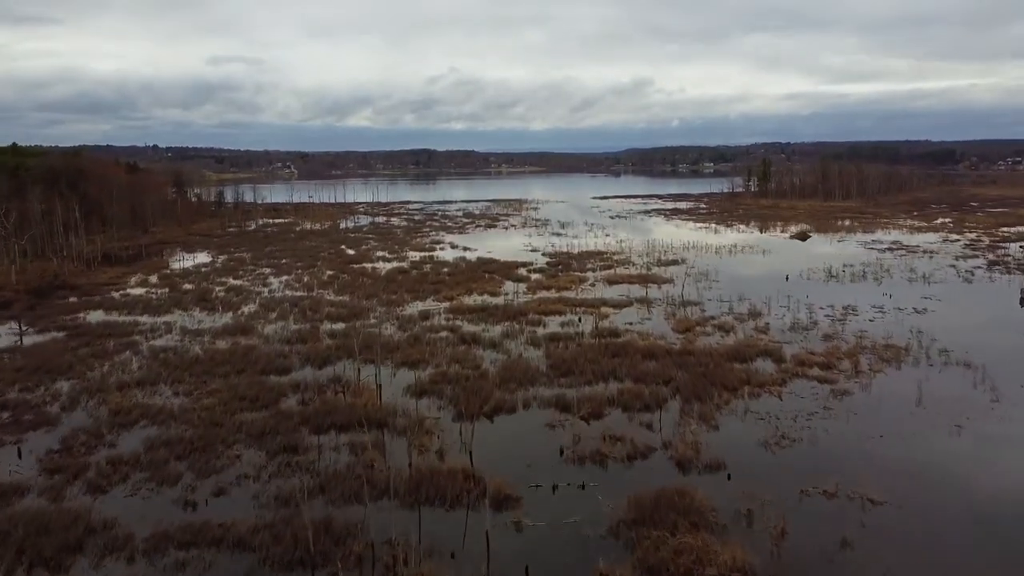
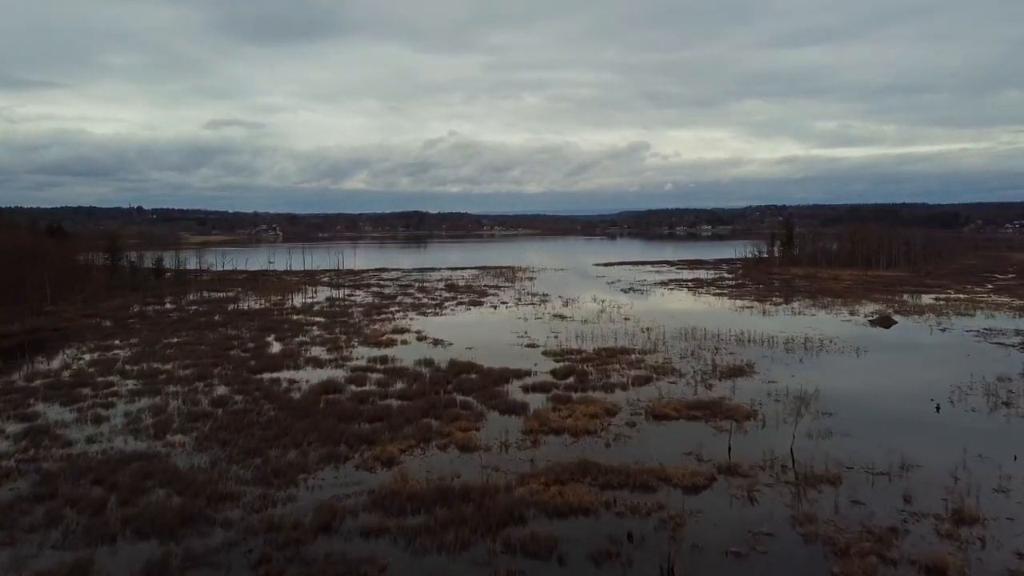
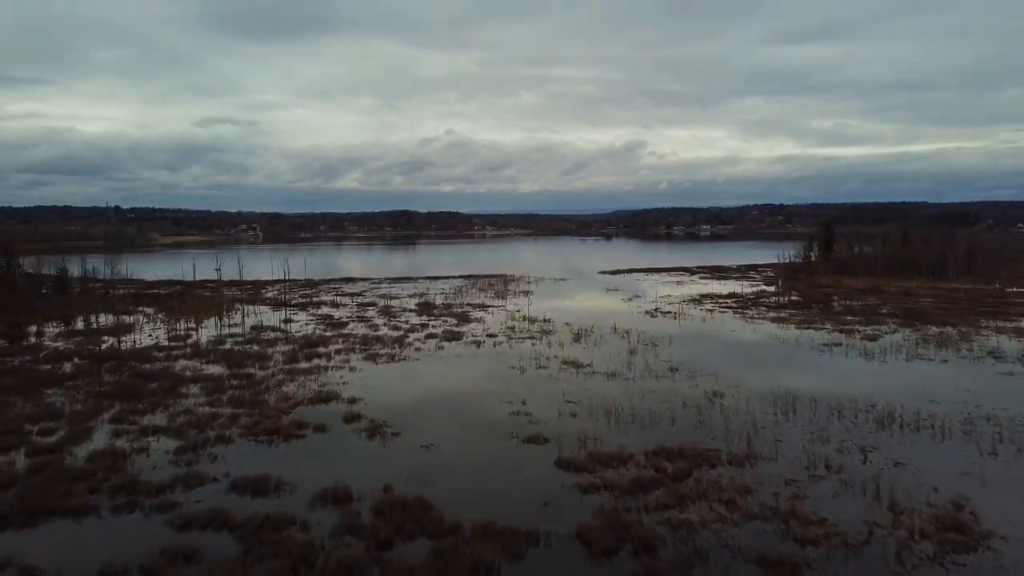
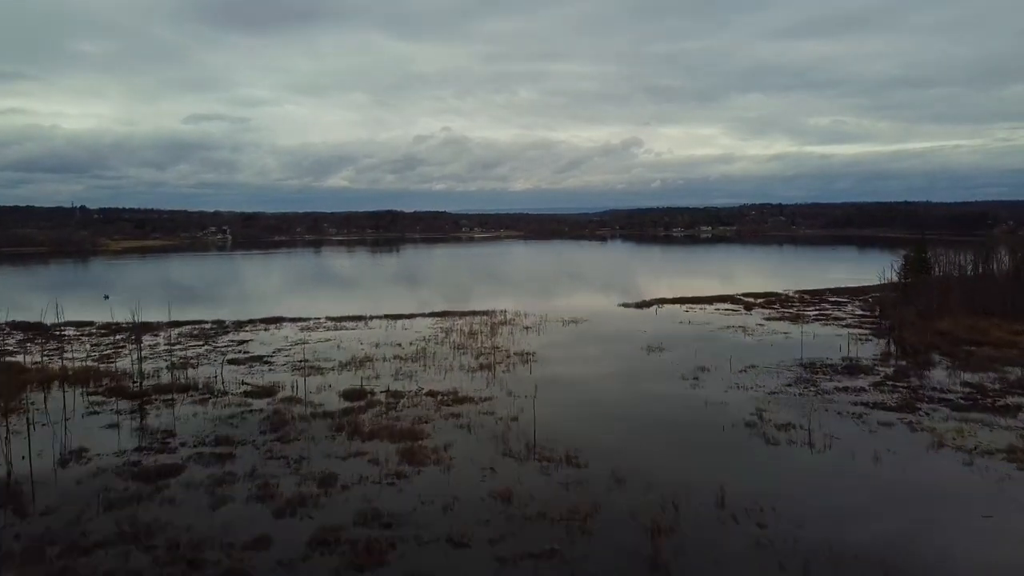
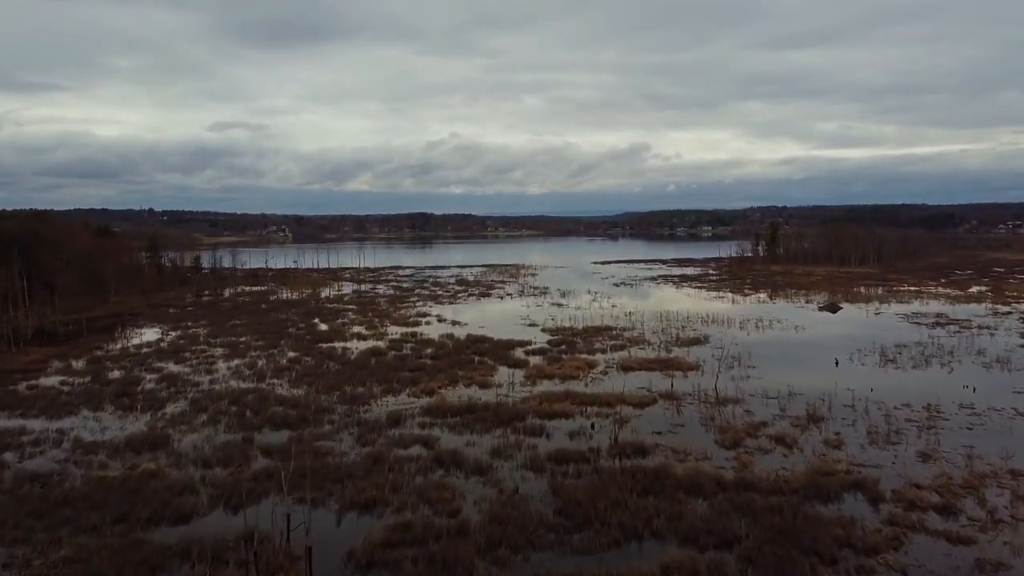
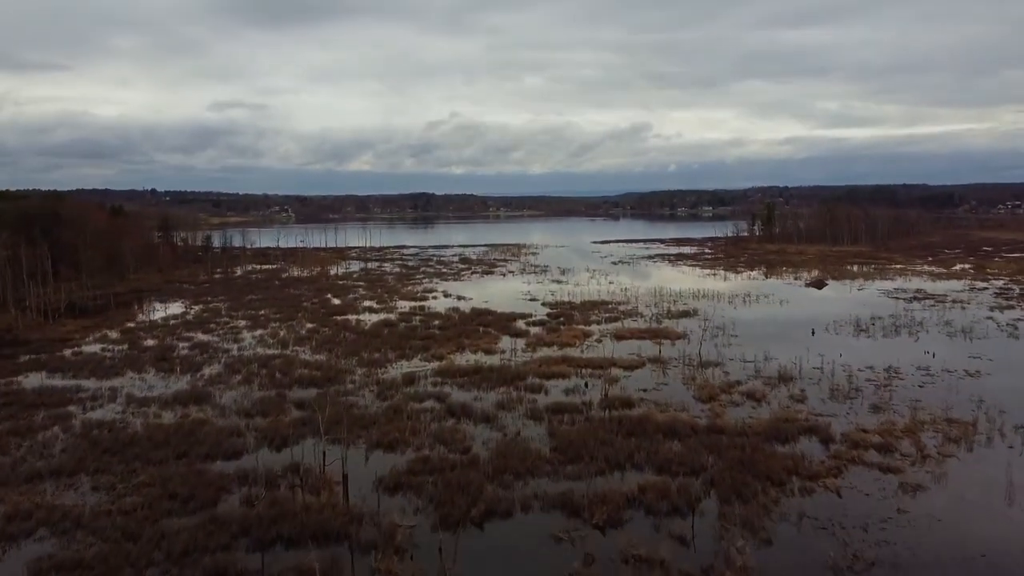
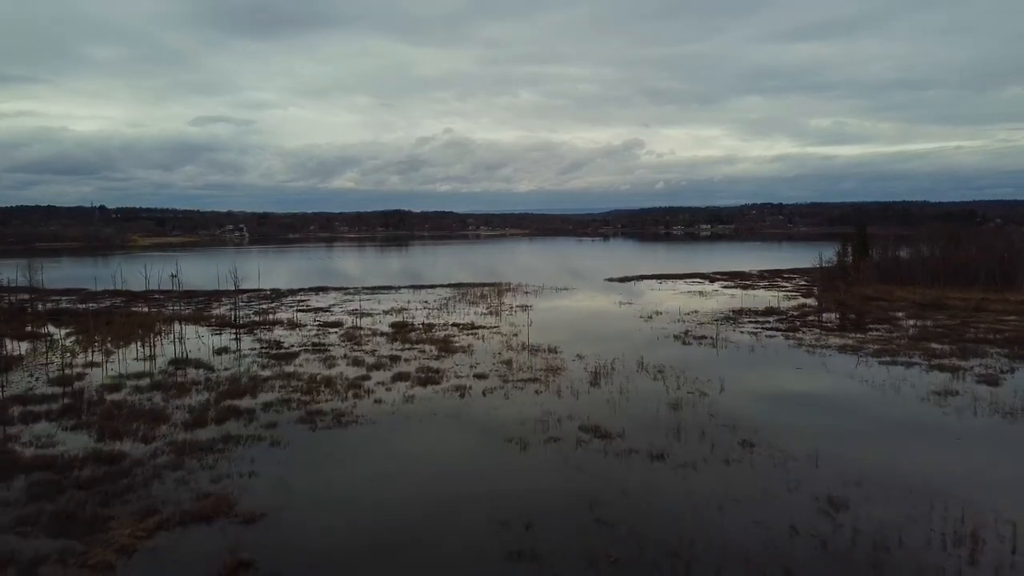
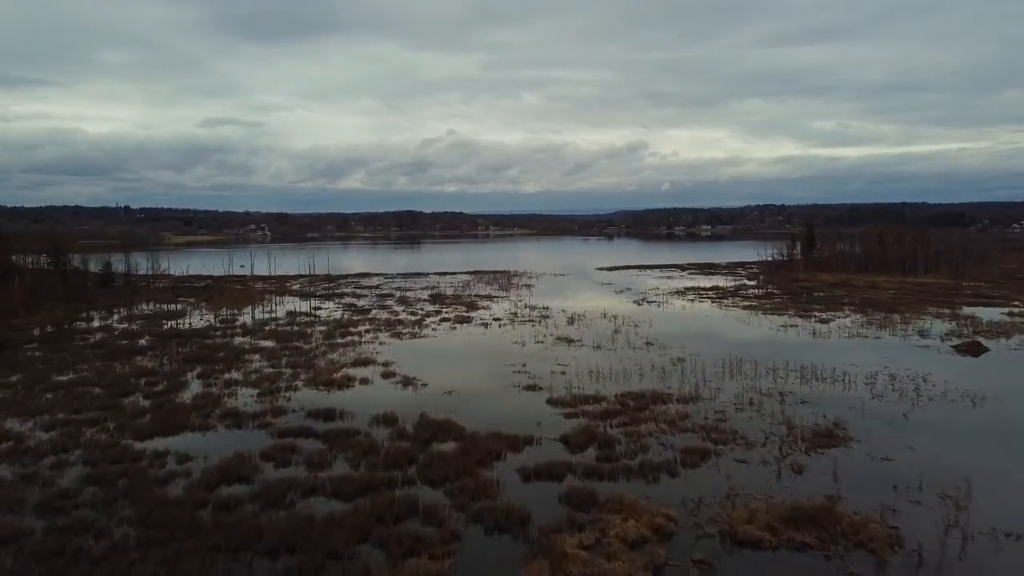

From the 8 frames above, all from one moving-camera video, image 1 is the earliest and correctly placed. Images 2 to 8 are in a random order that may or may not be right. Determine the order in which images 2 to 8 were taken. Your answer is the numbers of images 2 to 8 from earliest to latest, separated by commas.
6, 5, 2, 8, 3, 7, 4
